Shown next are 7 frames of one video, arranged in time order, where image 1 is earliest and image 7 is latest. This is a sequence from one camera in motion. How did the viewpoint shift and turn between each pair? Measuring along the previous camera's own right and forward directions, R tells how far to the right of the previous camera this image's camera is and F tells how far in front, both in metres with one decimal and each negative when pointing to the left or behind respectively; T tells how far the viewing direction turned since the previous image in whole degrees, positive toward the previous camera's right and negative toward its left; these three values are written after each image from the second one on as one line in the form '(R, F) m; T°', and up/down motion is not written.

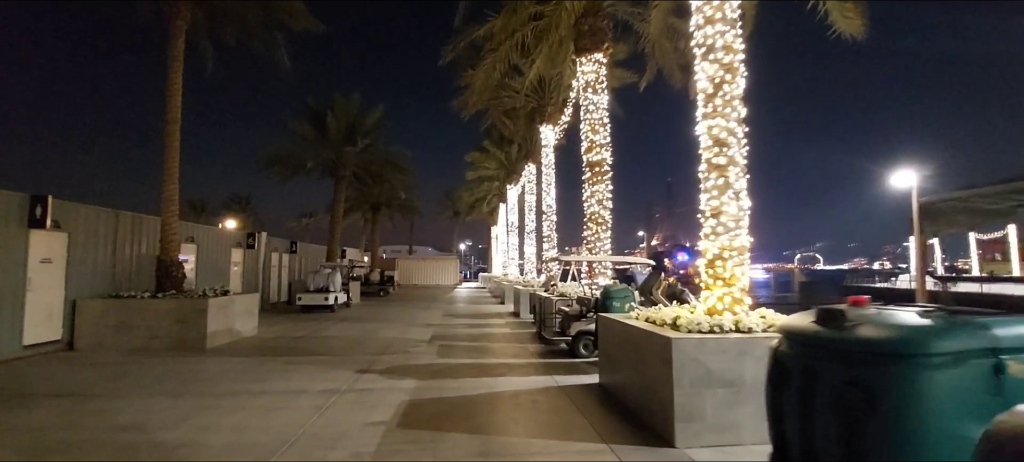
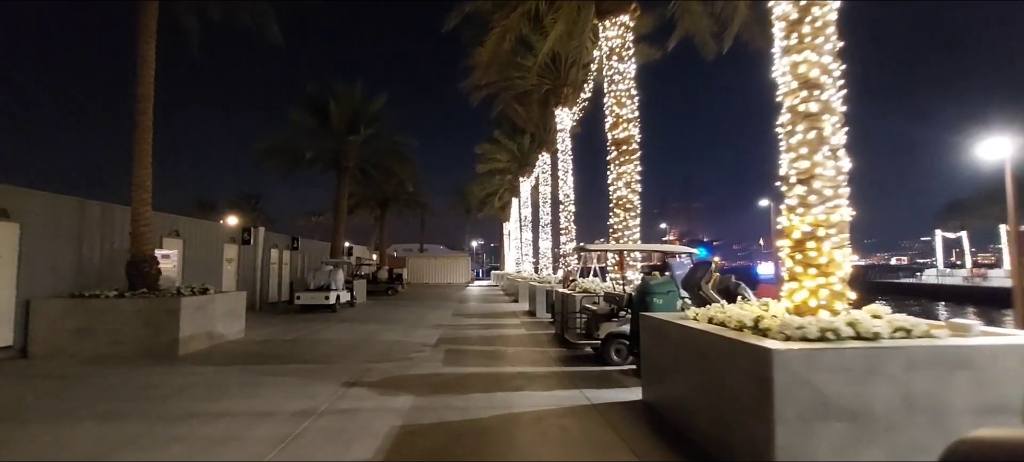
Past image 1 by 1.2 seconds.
(-0.1, +2.2) m; -1°
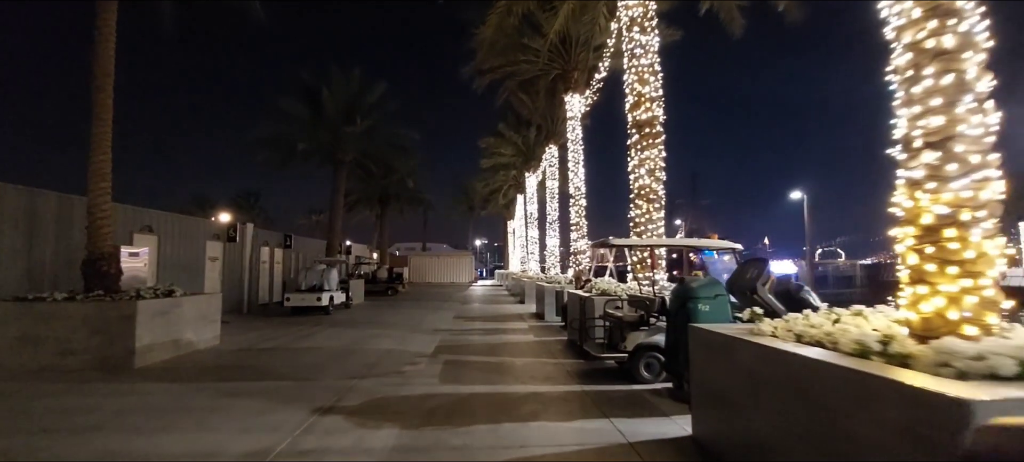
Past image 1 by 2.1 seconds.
(-0.1, +1.9) m; 0°
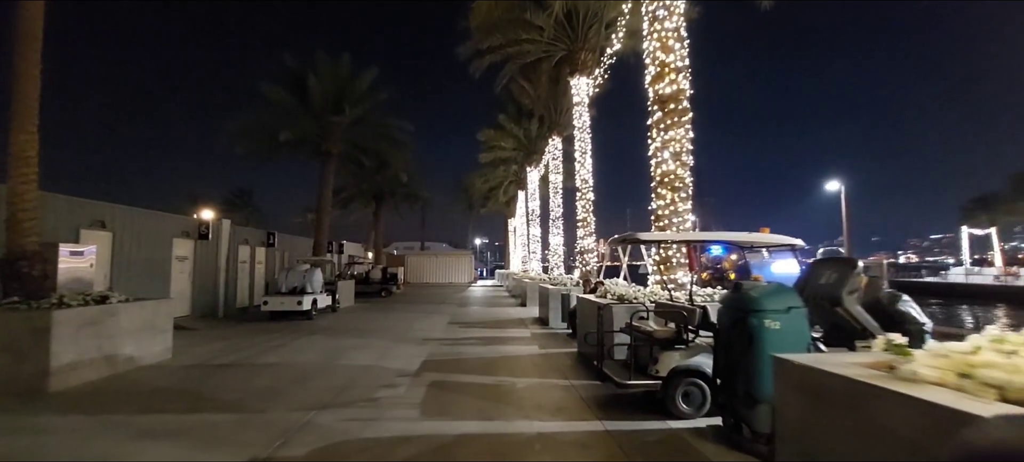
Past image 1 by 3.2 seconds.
(0.0, +2.1) m; 0°
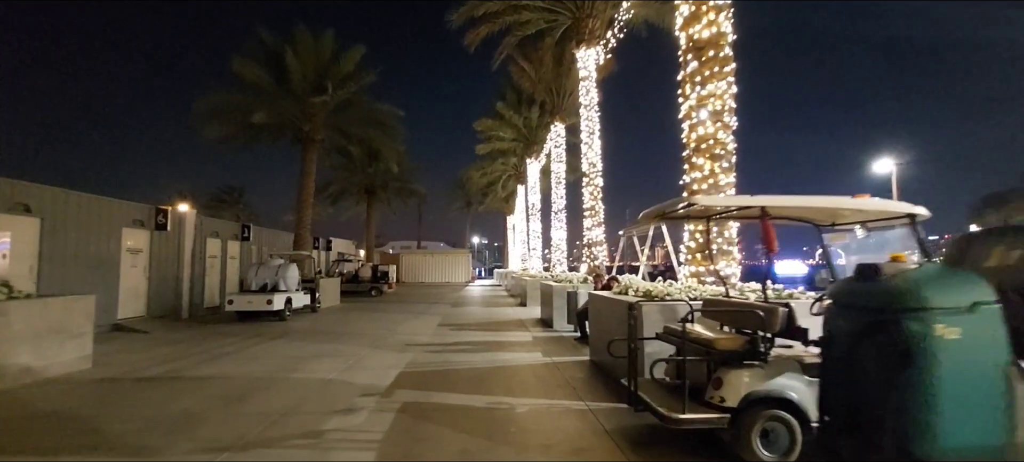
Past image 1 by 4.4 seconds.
(0.0, +2.4) m; 0°
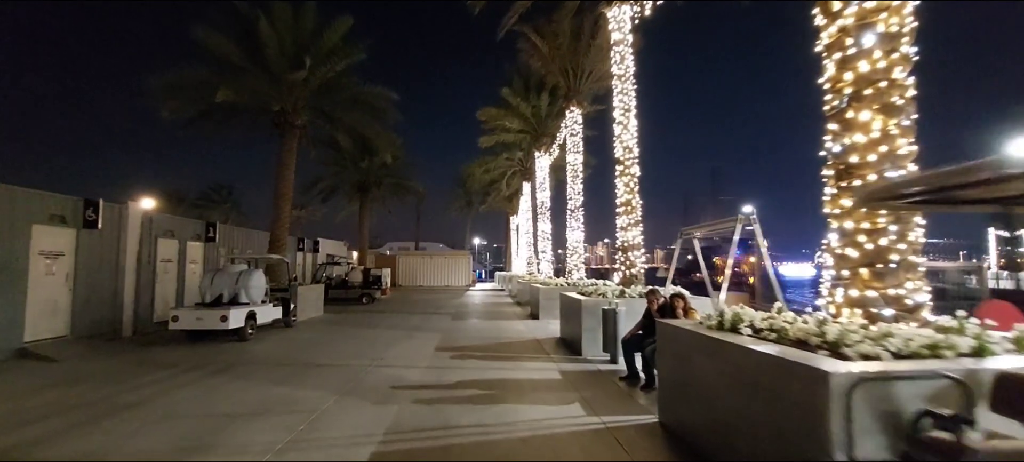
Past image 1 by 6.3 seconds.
(-0.5, +3.6) m; 0°
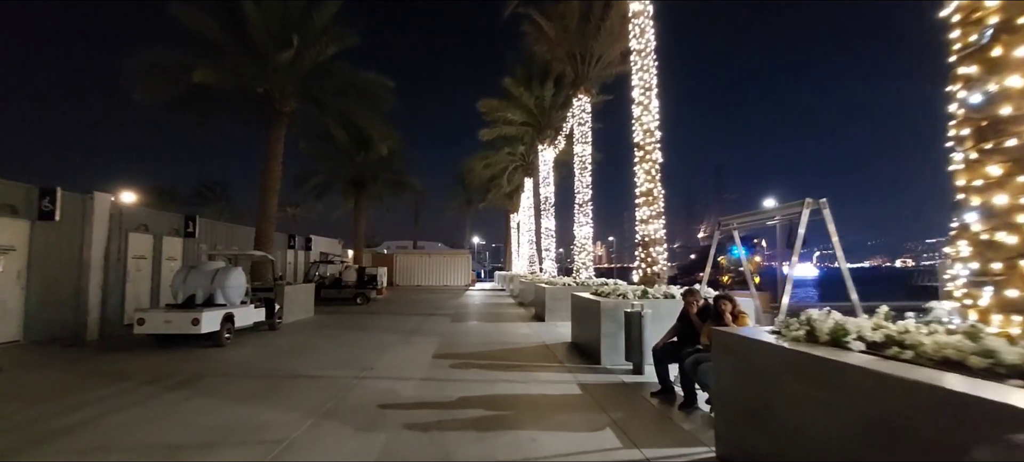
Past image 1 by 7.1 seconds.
(-0.2, +1.6) m; 0°
